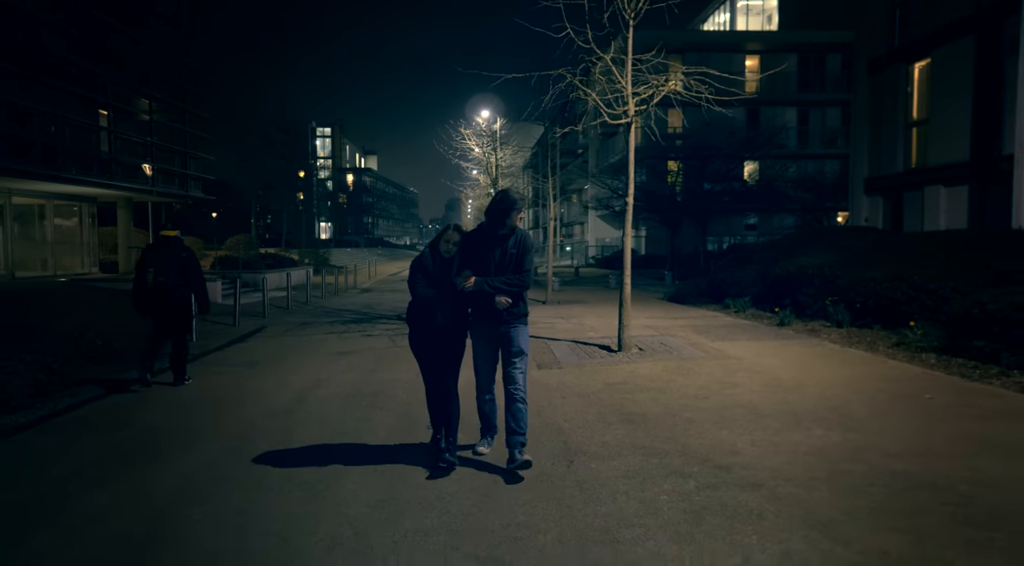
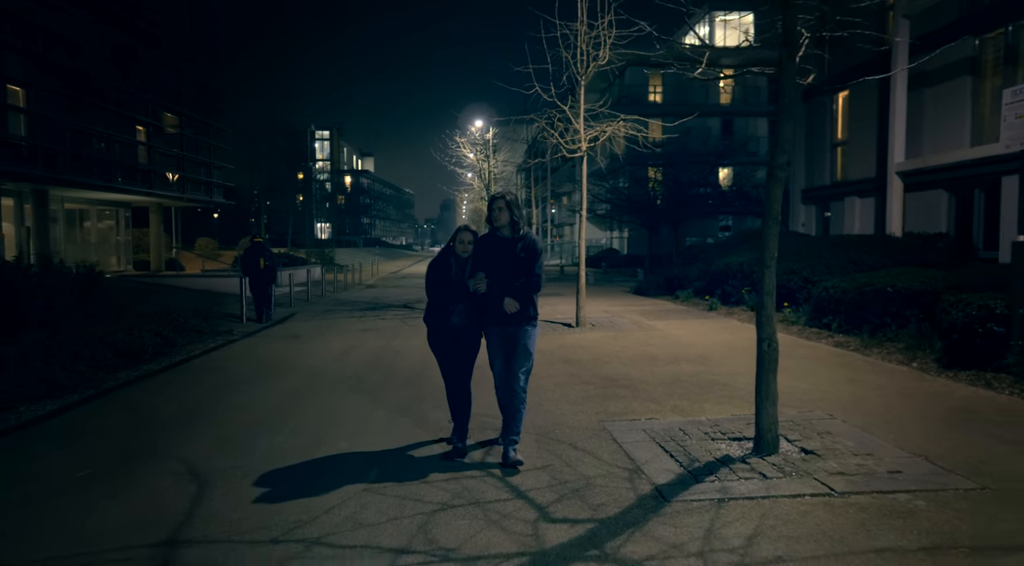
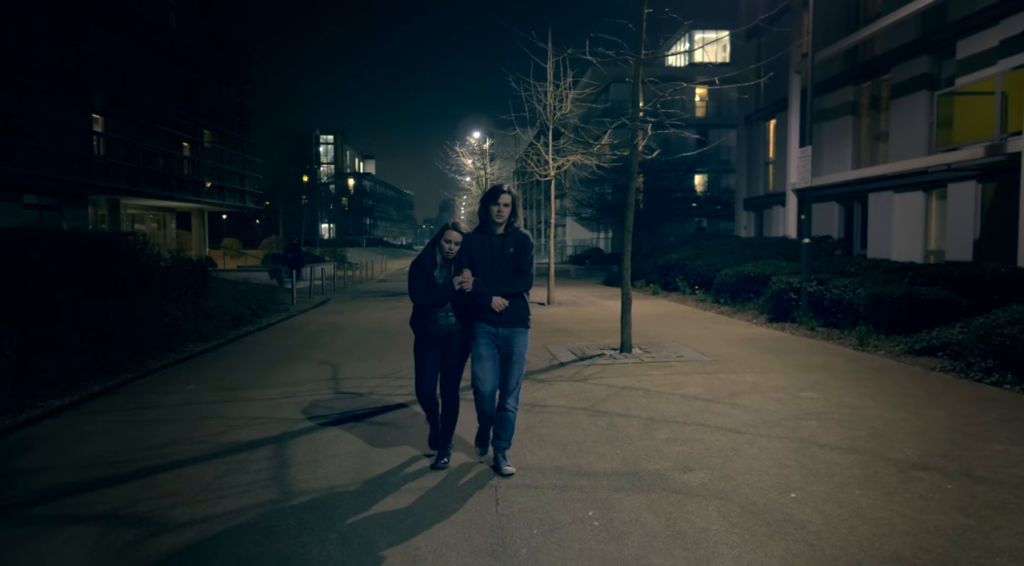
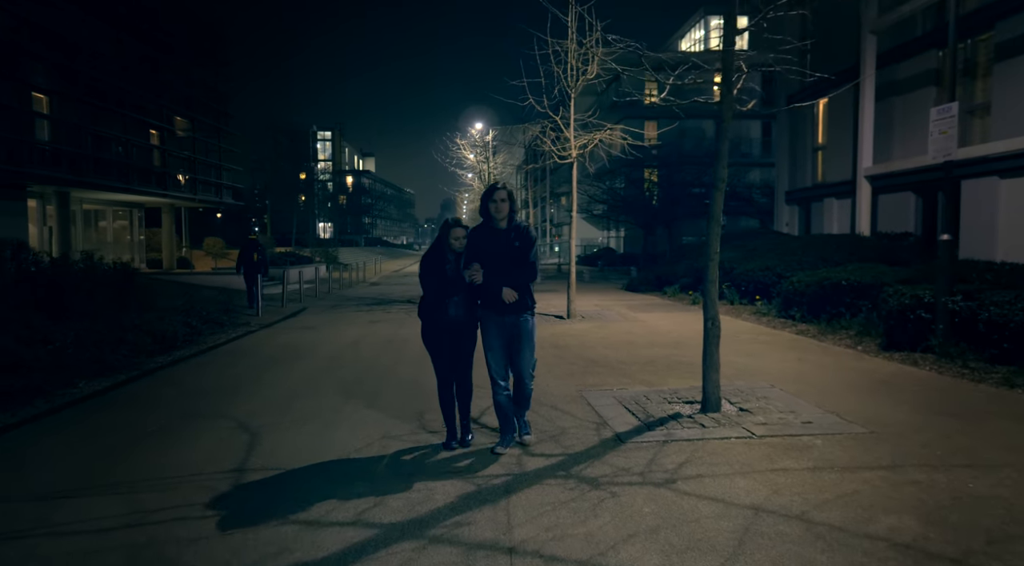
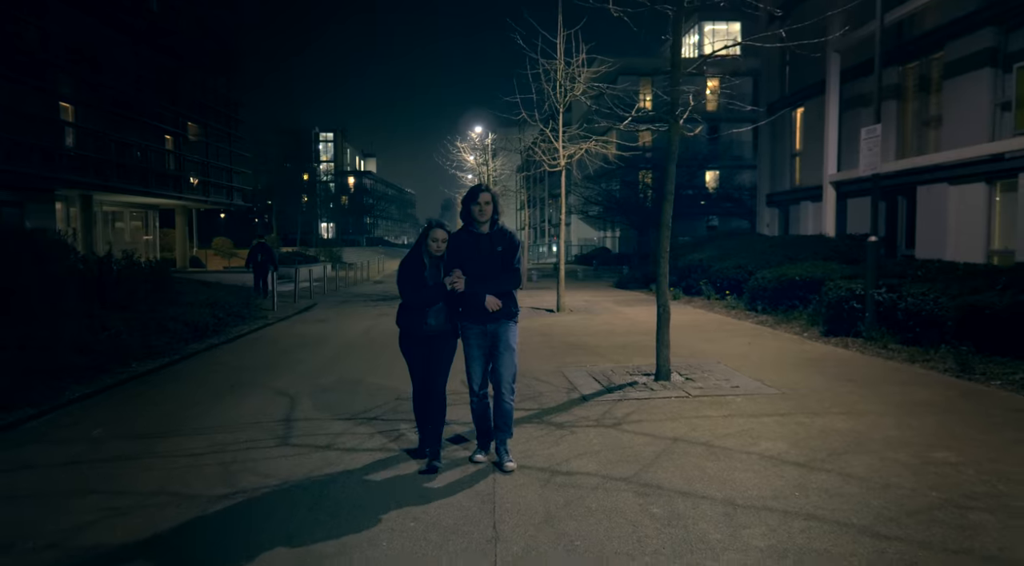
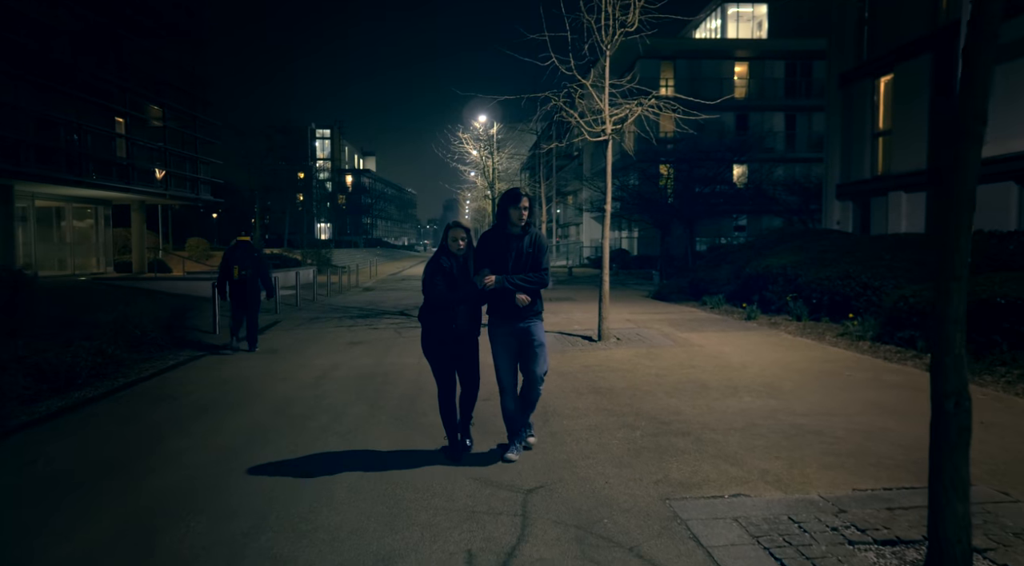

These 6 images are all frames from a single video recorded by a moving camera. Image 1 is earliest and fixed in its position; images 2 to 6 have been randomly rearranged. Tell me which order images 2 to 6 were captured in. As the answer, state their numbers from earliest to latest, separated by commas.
6, 2, 4, 5, 3
